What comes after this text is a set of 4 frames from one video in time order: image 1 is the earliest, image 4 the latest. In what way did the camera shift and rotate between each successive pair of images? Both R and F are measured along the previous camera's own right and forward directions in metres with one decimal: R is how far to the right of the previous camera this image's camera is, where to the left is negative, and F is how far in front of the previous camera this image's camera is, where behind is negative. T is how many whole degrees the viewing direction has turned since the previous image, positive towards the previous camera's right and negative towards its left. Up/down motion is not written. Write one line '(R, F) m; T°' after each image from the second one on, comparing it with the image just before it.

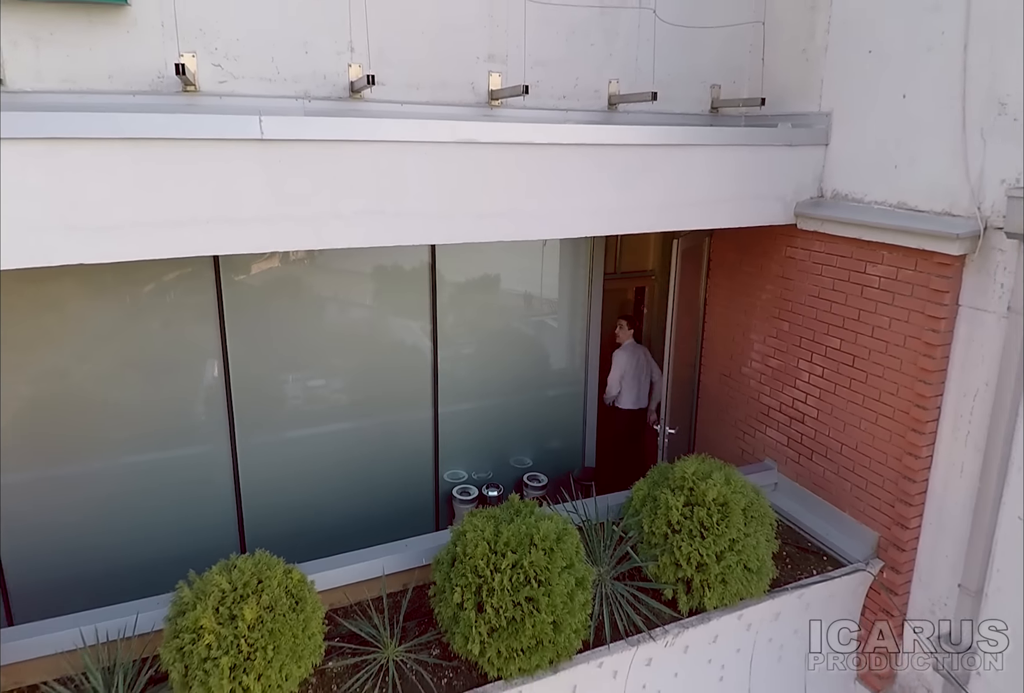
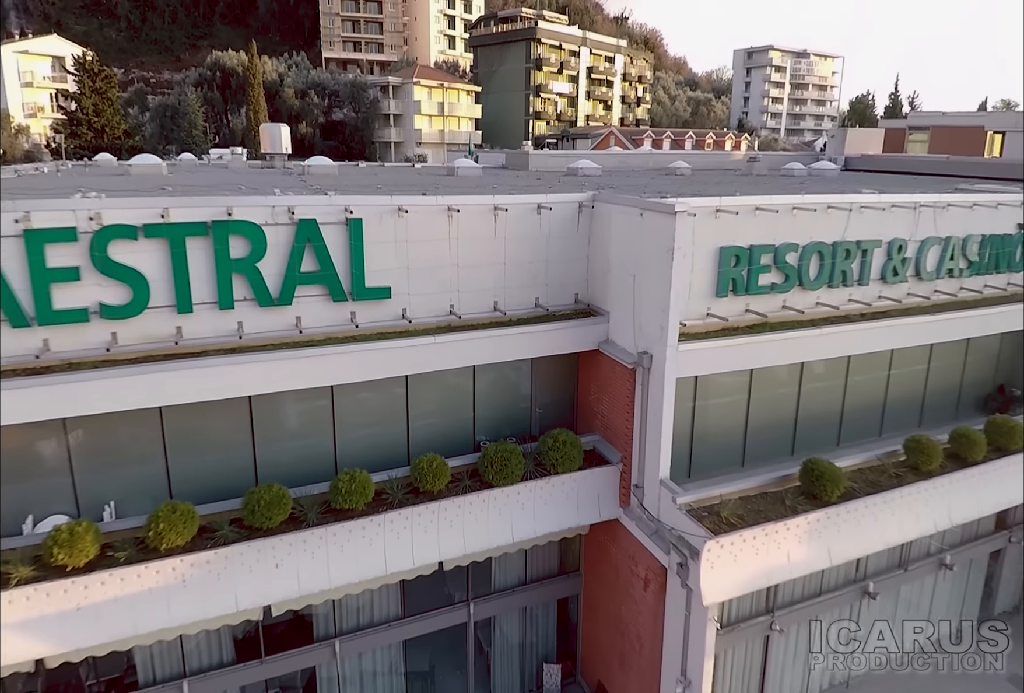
(+0.1, -4.0) m; 0°
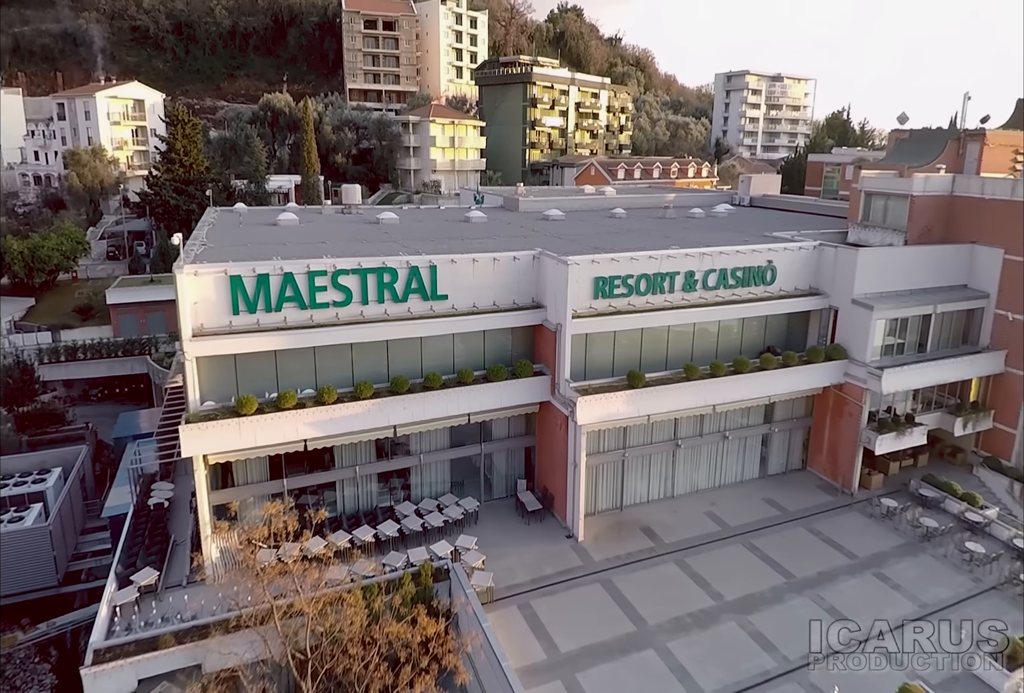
(+0.3, -7.3) m; 0°
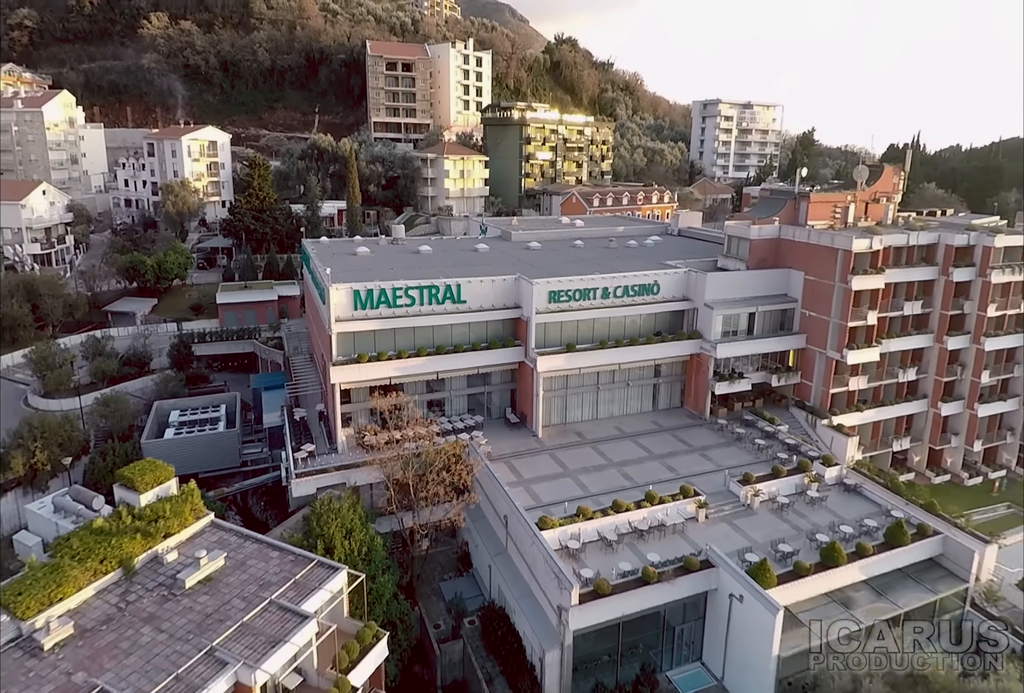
(+0.5, -10.6) m; 0°
